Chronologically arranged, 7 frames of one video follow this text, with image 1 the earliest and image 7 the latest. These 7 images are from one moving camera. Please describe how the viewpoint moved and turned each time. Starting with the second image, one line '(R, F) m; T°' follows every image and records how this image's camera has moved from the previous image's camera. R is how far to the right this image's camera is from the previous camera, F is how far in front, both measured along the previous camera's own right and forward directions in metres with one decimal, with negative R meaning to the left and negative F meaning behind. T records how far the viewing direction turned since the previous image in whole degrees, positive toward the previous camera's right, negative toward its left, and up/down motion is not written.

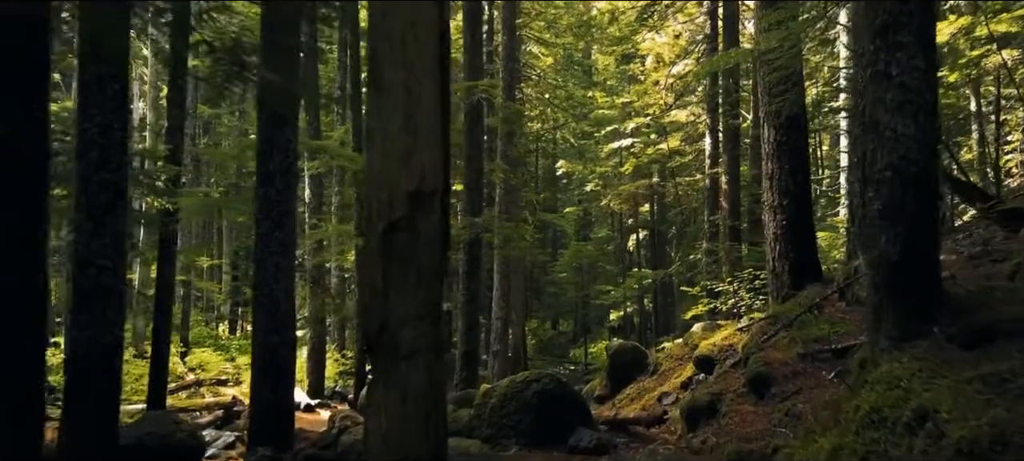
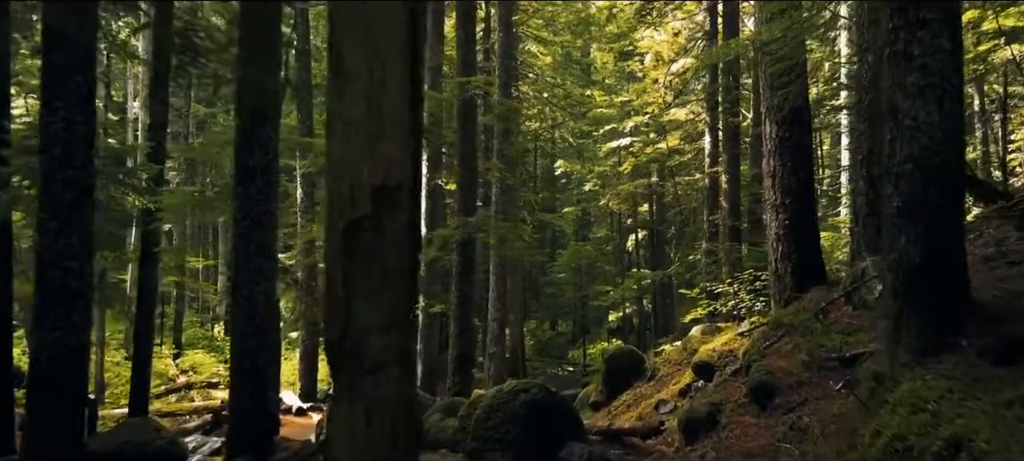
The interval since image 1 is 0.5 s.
(+0.1, +0.3) m; 0°
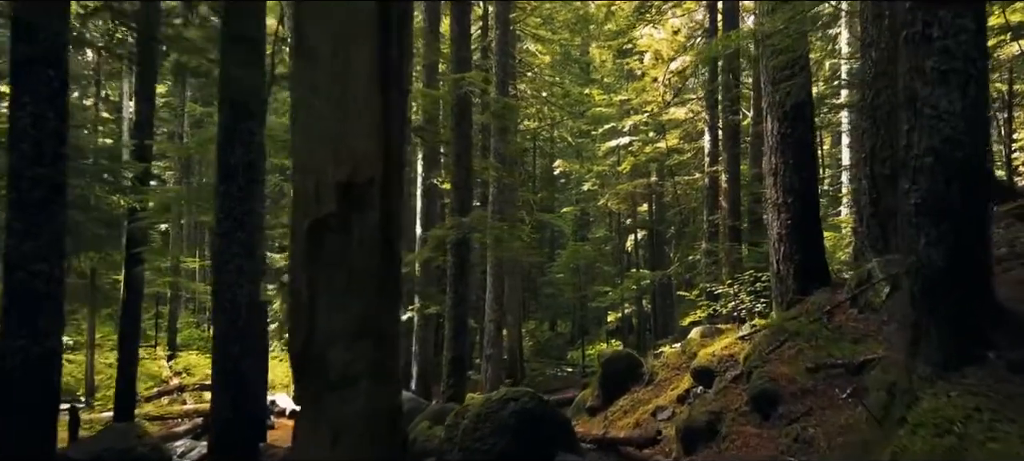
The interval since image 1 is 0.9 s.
(+0.1, +0.3) m; 0°
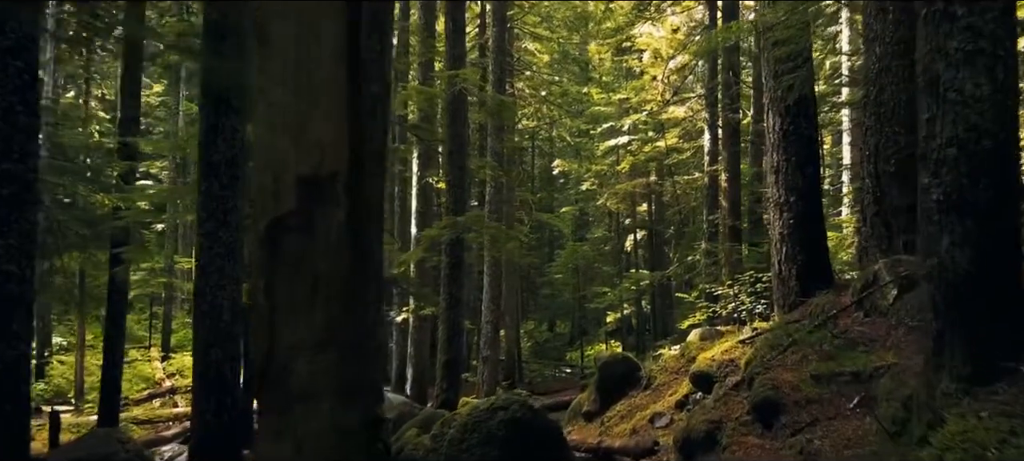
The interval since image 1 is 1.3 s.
(+0.1, +0.3) m; 0°
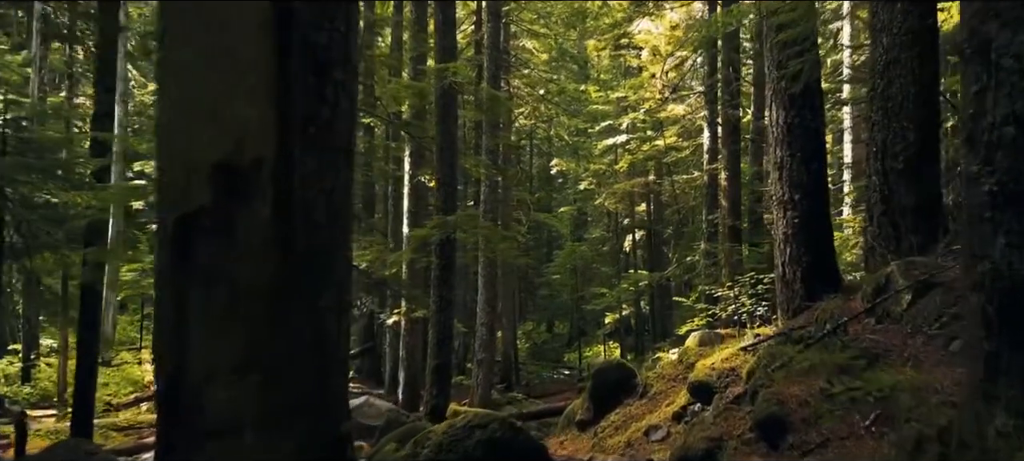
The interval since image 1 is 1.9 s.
(+0.1, +0.4) m; 0°
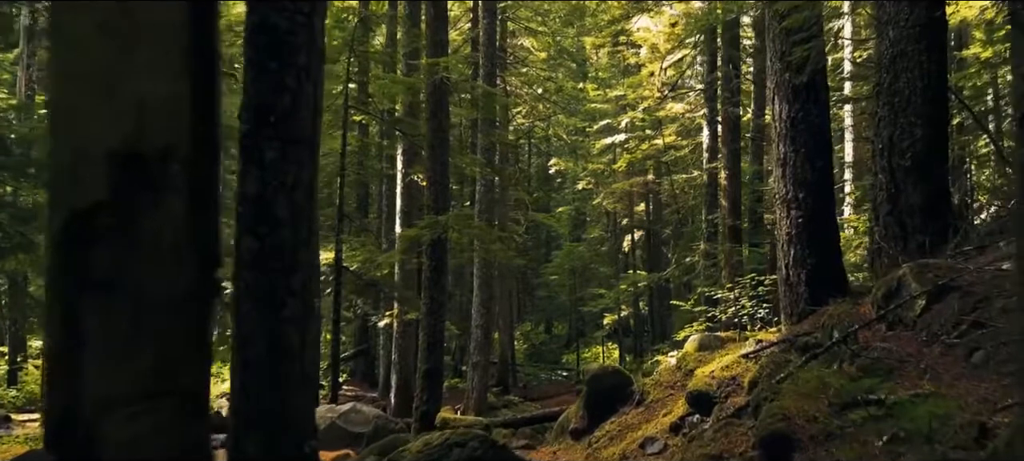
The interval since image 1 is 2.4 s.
(+0.1, +0.4) m; 0°
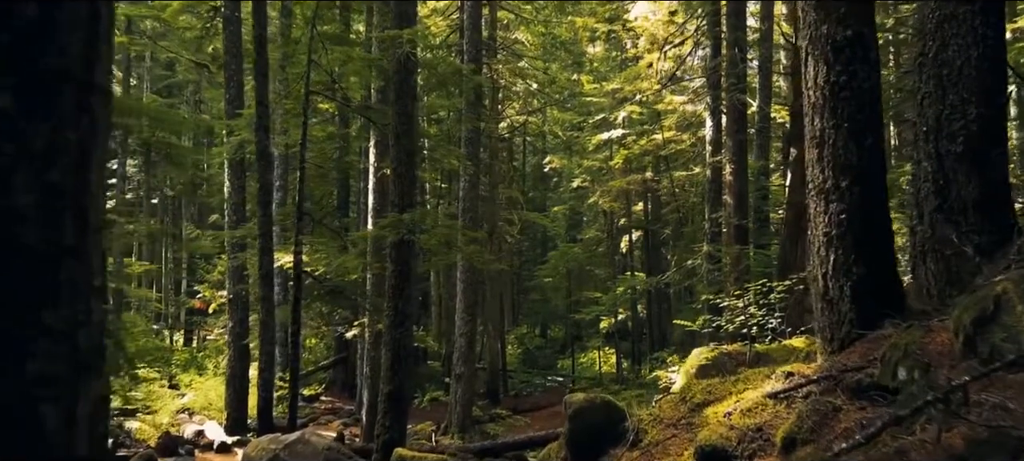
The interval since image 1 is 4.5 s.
(+0.3, +1.5) m; 0°
